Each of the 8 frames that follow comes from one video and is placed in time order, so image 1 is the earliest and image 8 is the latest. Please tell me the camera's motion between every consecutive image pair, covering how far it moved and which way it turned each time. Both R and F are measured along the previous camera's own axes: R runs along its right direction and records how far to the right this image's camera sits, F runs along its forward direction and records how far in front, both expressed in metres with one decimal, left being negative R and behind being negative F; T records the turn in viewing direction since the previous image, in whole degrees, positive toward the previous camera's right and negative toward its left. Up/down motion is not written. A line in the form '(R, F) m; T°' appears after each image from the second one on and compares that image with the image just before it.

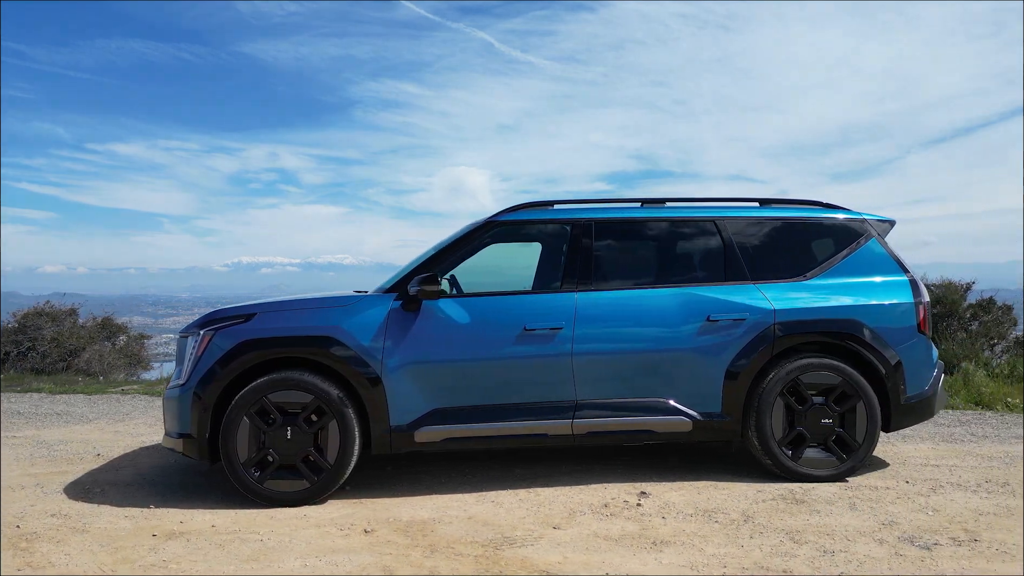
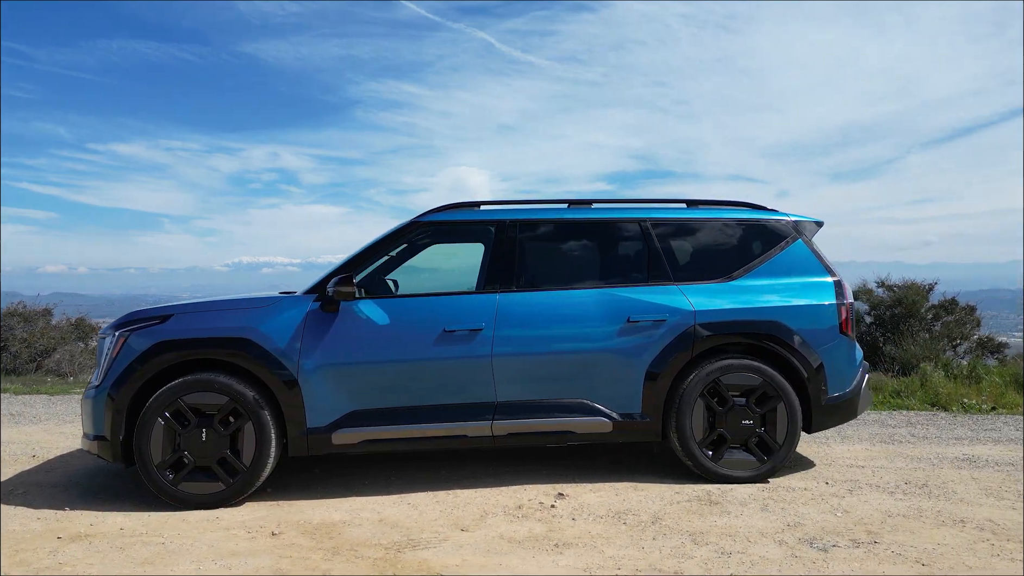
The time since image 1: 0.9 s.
(+0.4, 0.0) m; 0°
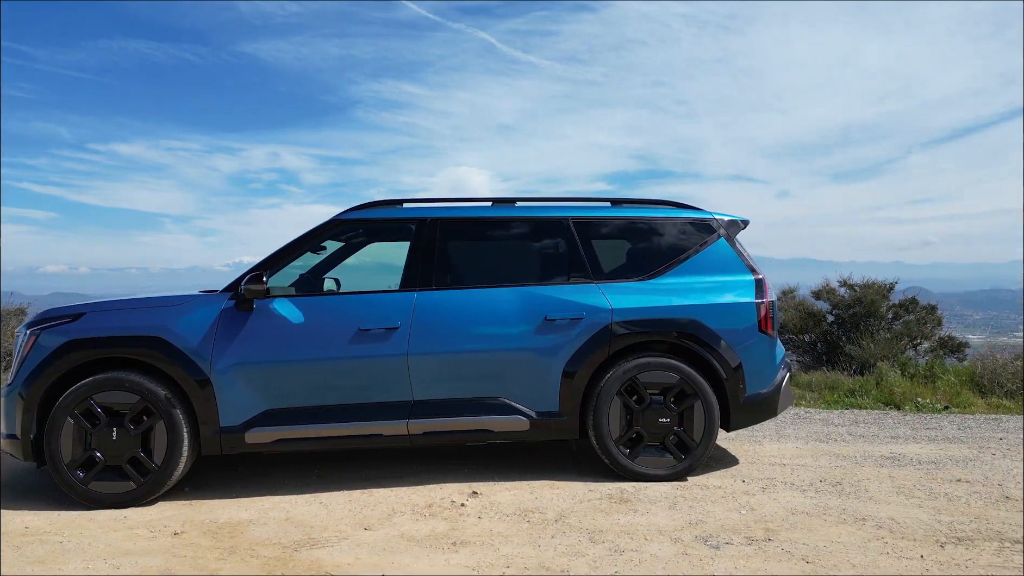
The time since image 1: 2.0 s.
(+0.4, 0.0) m; 0°
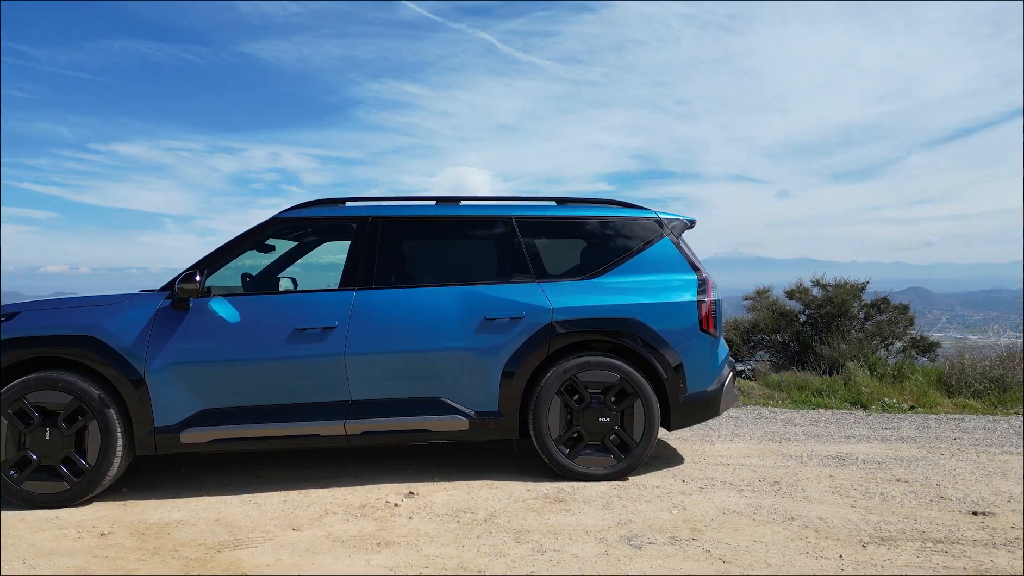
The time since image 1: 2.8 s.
(+0.3, 0.0) m; 0°
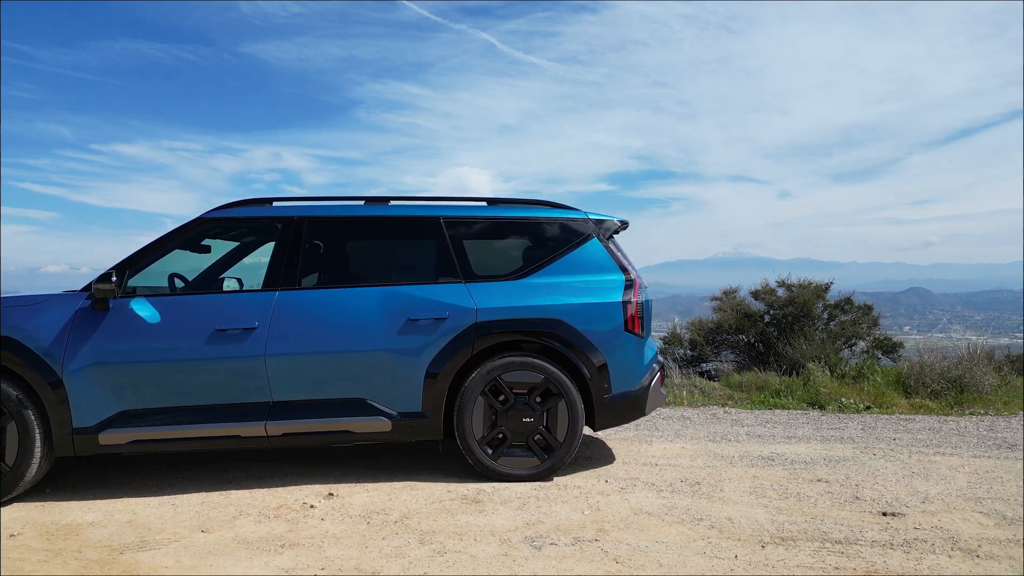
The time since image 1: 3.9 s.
(+0.4, 0.0) m; 0°
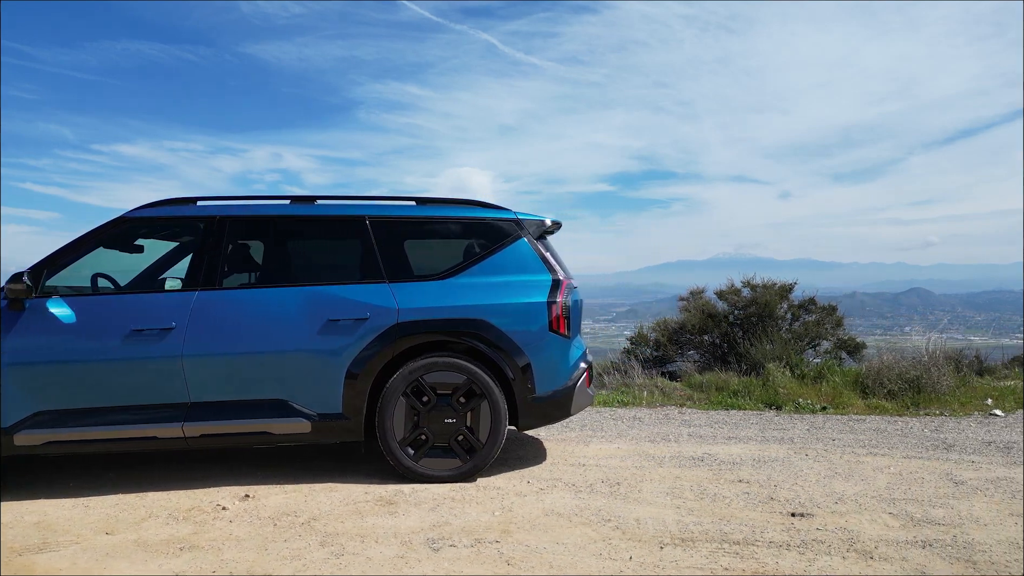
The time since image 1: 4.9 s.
(+0.4, 0.0) m; 0°
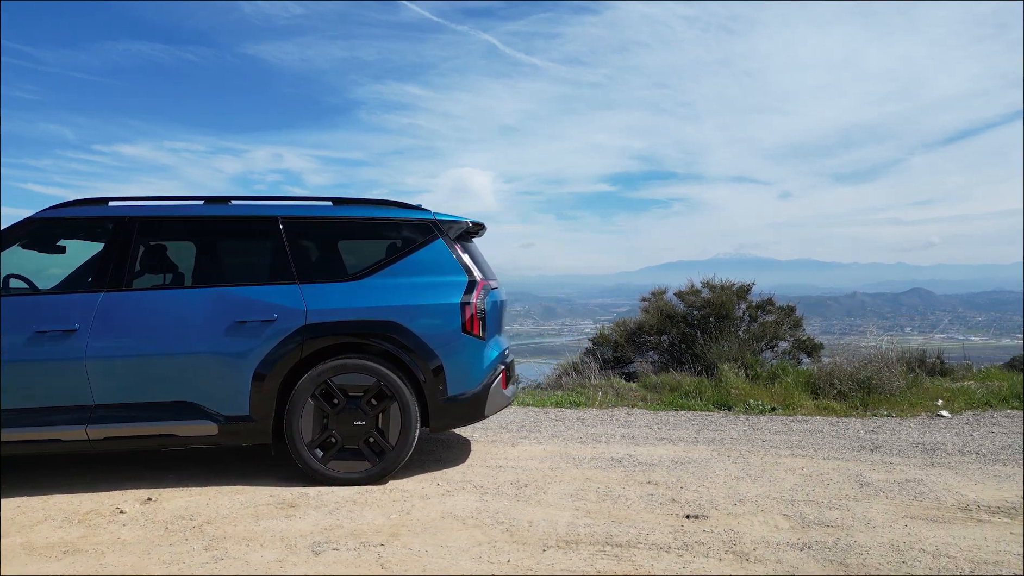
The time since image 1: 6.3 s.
(+0.5, 0.0) m; 0°
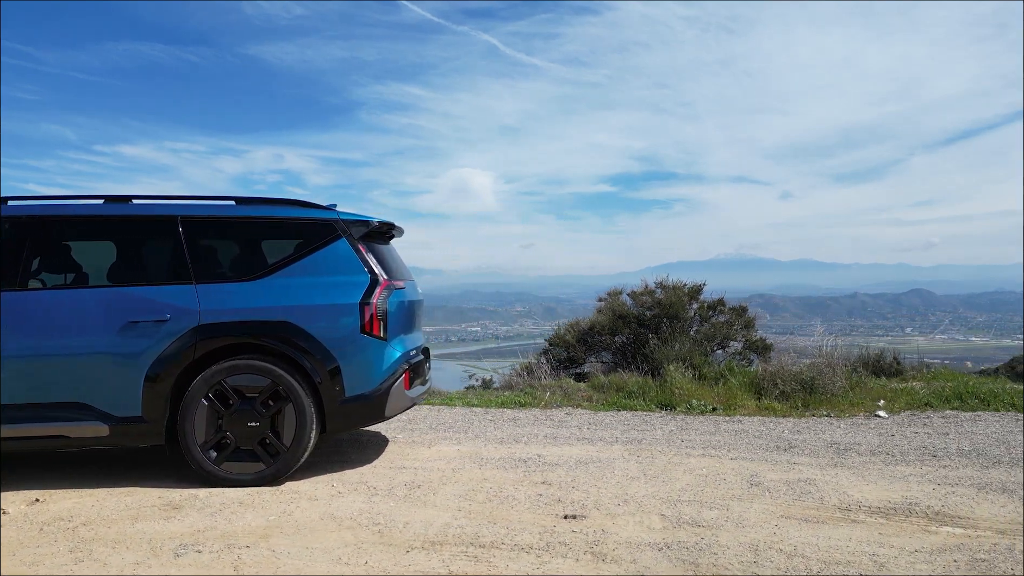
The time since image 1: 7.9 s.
(+0.5, 0.0) m; +1°
